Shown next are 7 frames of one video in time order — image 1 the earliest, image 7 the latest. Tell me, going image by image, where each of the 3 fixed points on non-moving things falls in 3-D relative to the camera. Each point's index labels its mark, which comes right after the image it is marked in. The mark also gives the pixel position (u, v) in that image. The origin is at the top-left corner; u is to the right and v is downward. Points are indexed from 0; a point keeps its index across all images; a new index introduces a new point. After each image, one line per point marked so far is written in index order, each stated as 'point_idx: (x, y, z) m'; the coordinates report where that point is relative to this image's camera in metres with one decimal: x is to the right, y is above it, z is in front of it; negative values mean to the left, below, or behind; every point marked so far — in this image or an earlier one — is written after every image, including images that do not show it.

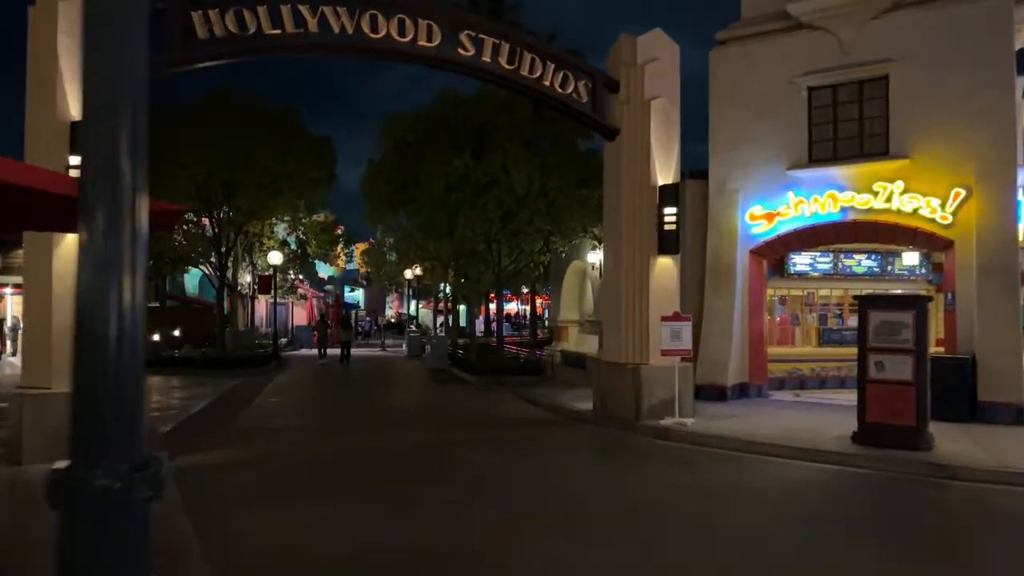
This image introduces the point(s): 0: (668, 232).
0: (+3.2, +1.1, +14.6) m
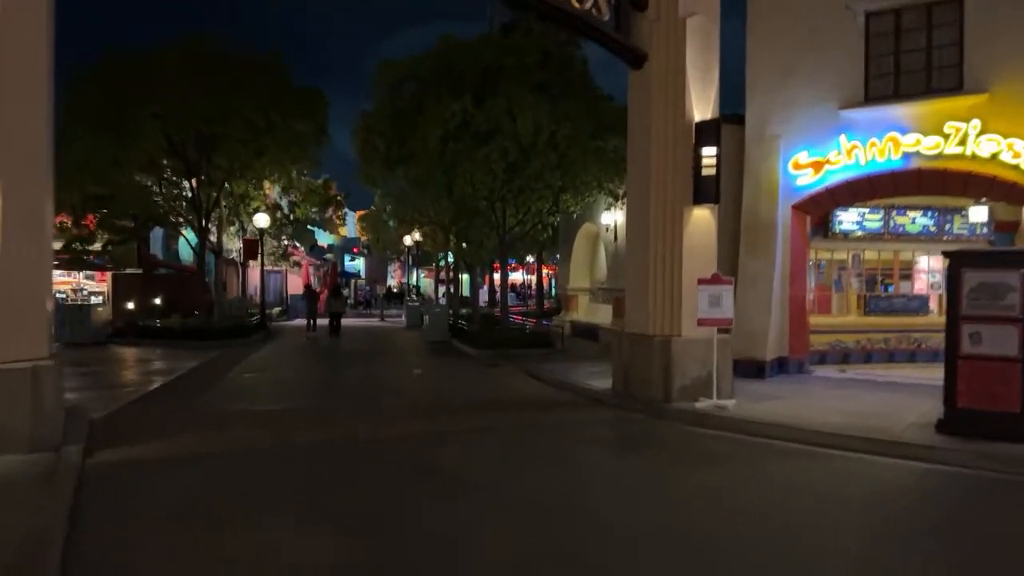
0: (+3.3, +1.9, +12.1) m
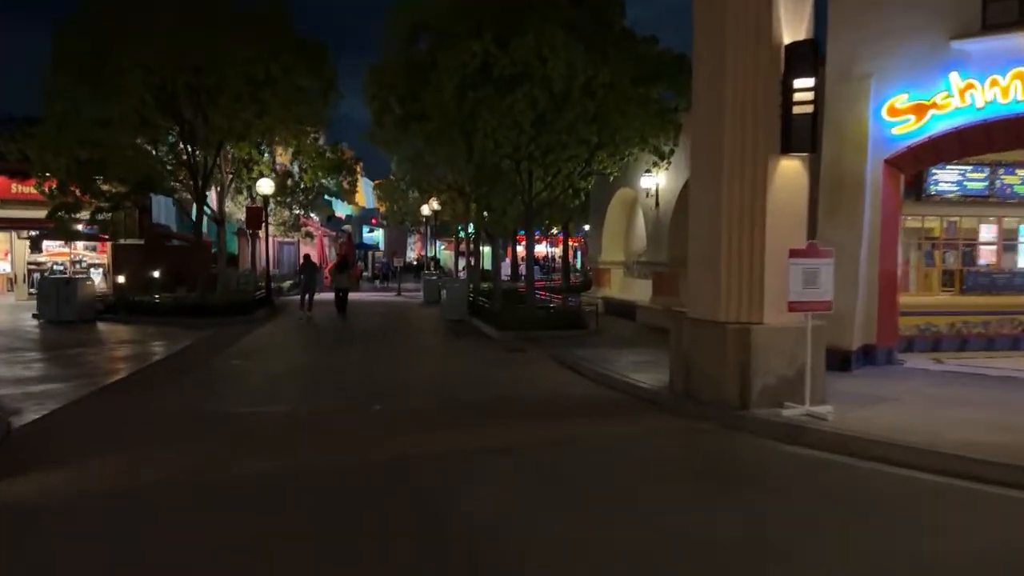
0: (+3.7, +2.2, +9.3) m
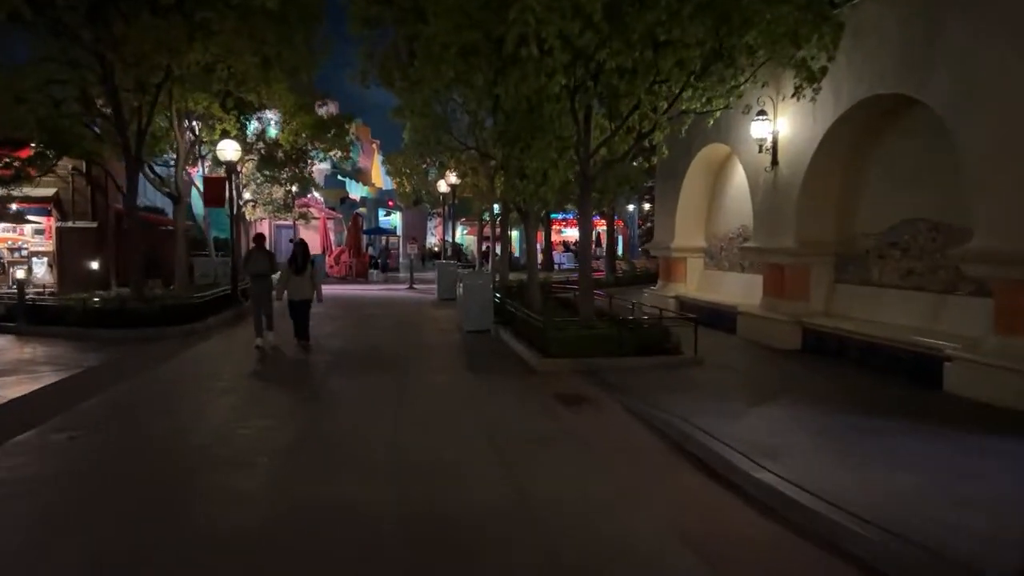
0: (+4.2, +2.0, +2.5) m
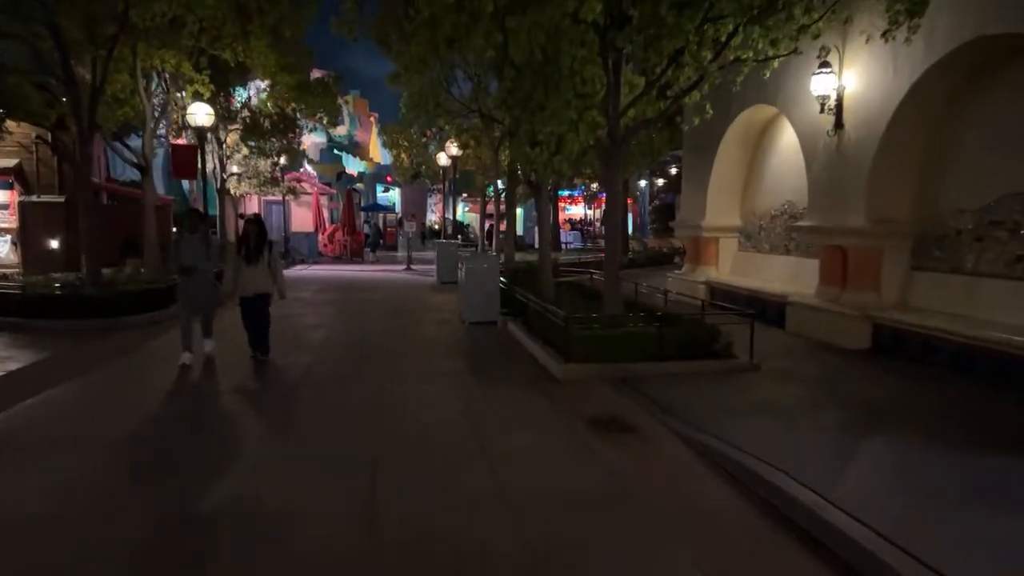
0: (+4.4, +1.9, +0.2) m
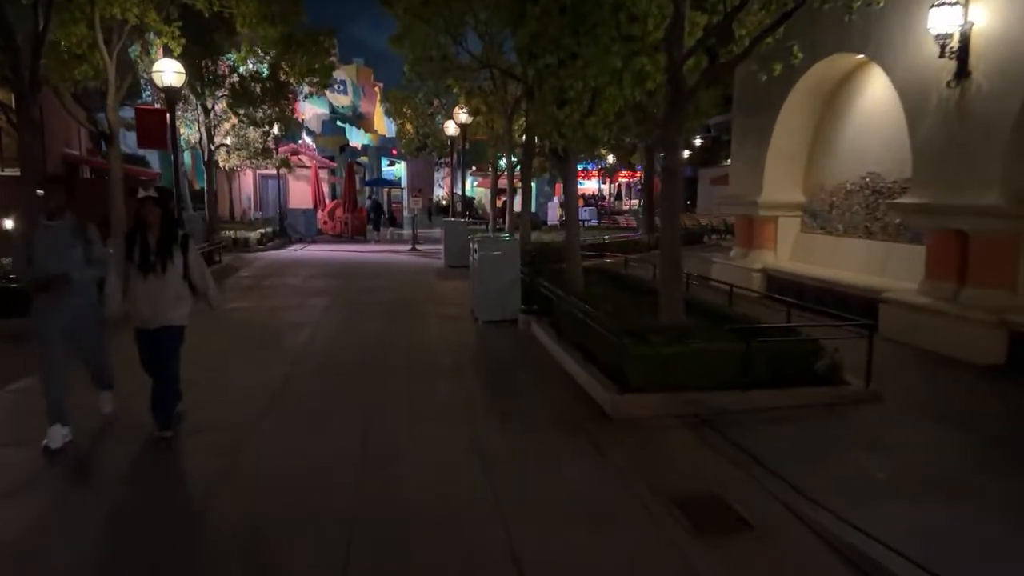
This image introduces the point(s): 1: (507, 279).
0: (+4.6, +1.5, -2.4) m
1: (-0.1, +0.2, +11.9) m
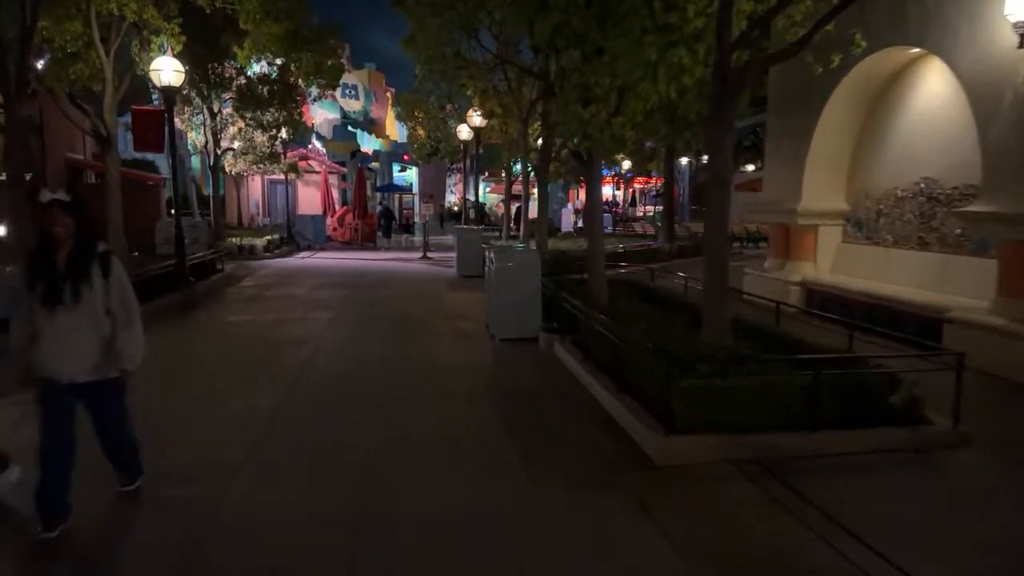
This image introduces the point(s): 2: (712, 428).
0: (+4.7, +1.4, -3.4) m
1: (+0.2, -0.1, +10.9) m
2: (+1.7, -1.2, +6.0) m
